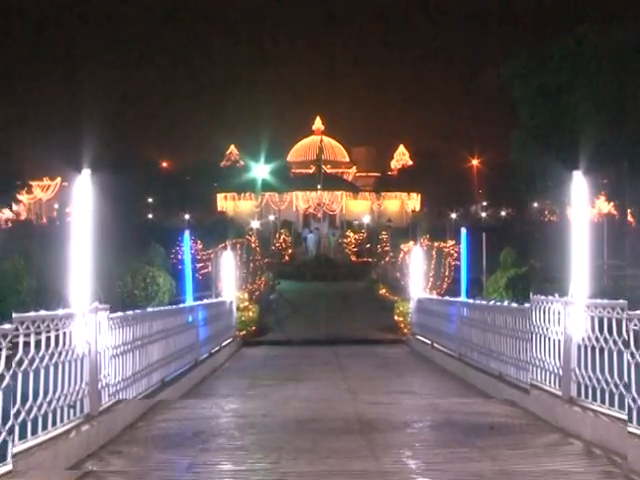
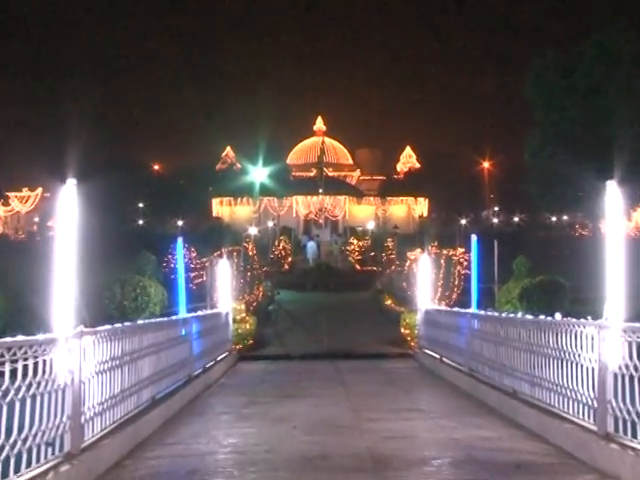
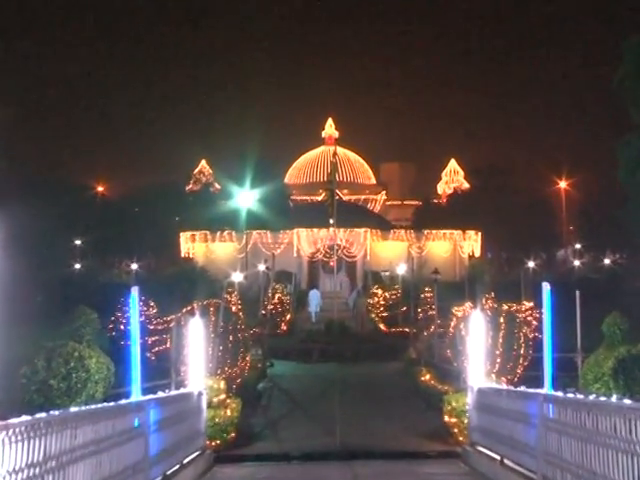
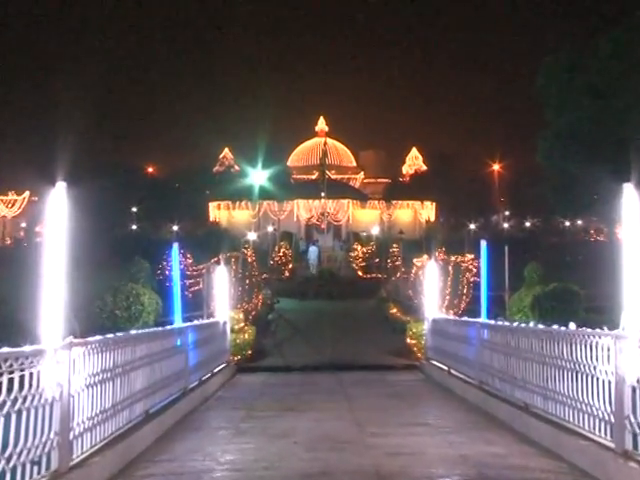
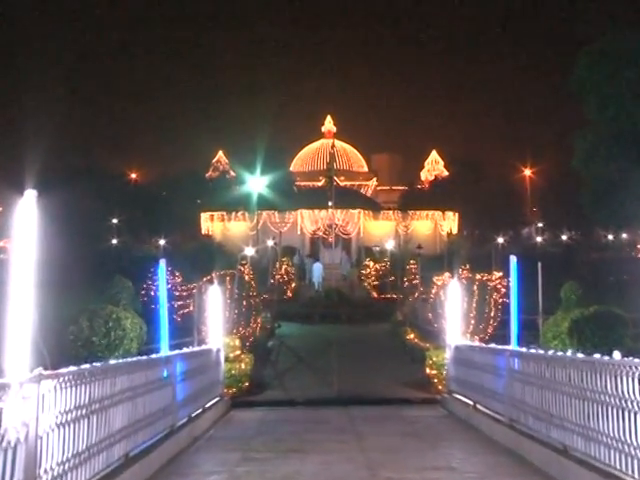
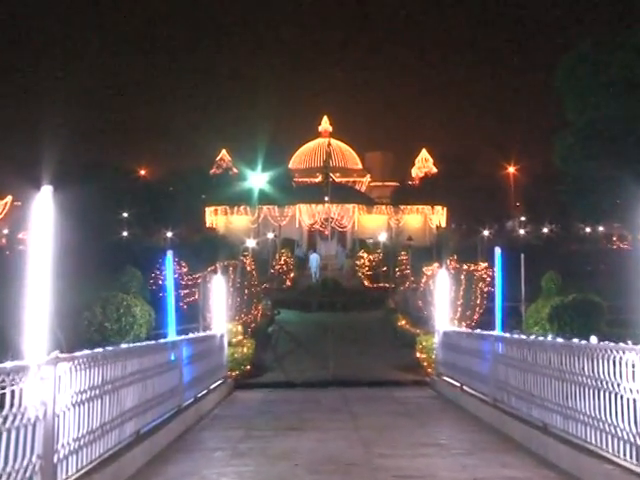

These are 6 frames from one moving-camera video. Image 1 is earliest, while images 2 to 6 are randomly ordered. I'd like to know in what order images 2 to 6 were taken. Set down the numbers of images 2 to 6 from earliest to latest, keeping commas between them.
2, 4, 6, 5, 3
